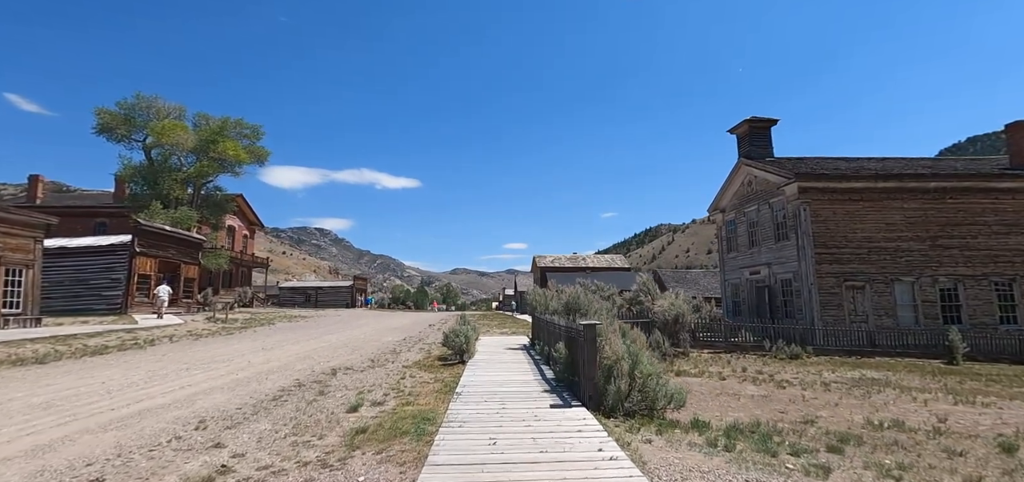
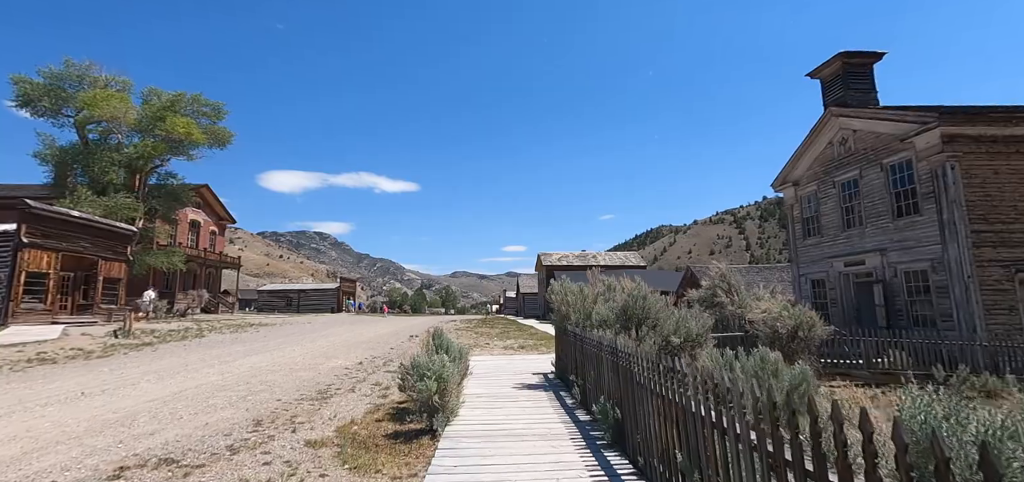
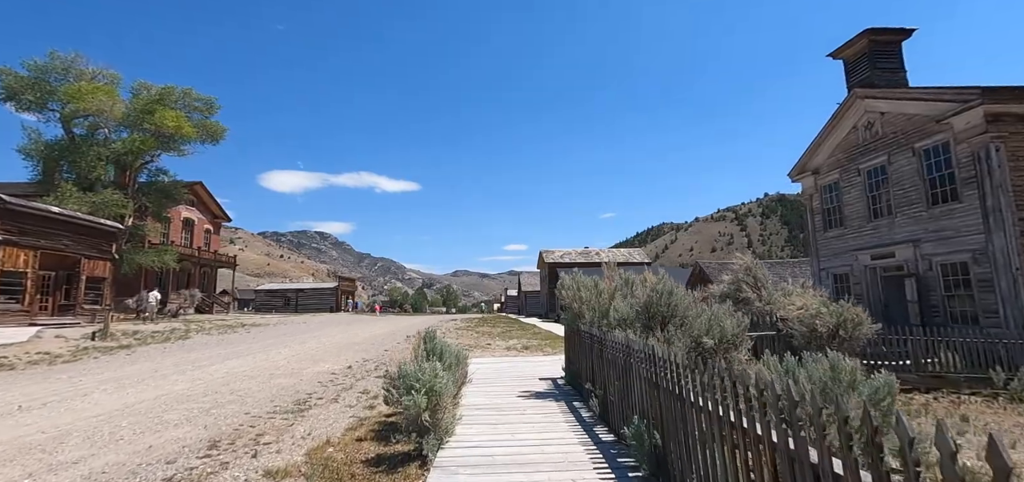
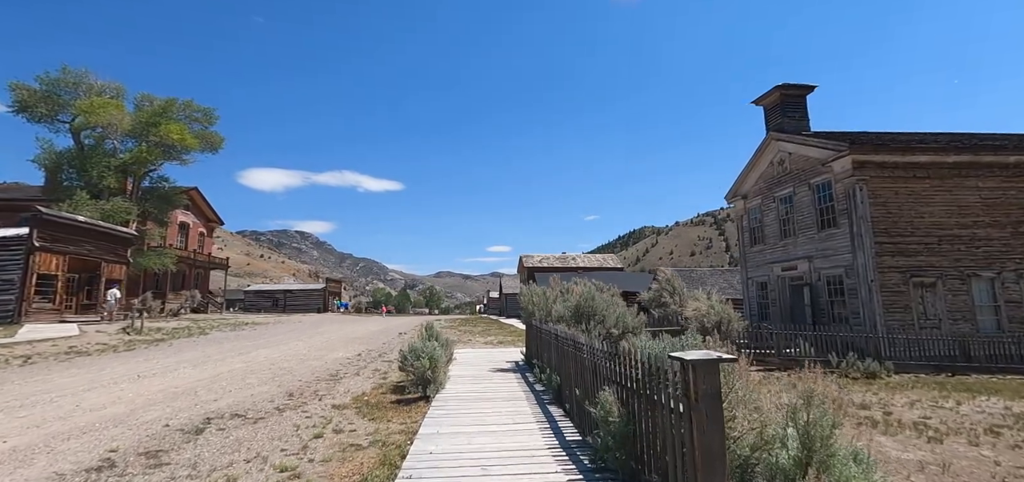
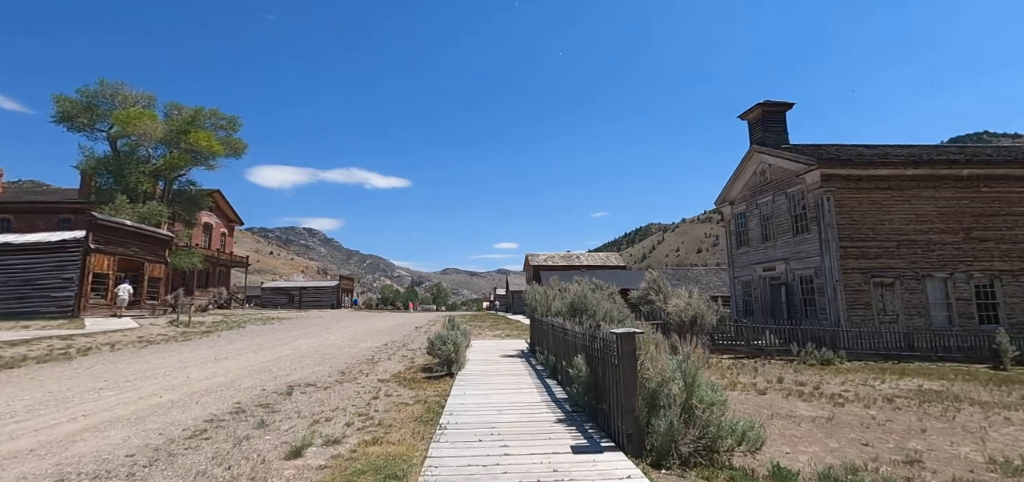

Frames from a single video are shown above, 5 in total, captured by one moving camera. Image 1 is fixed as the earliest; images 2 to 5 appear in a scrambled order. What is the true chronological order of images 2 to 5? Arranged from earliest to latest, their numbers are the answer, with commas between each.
5, 4, 2, 3
